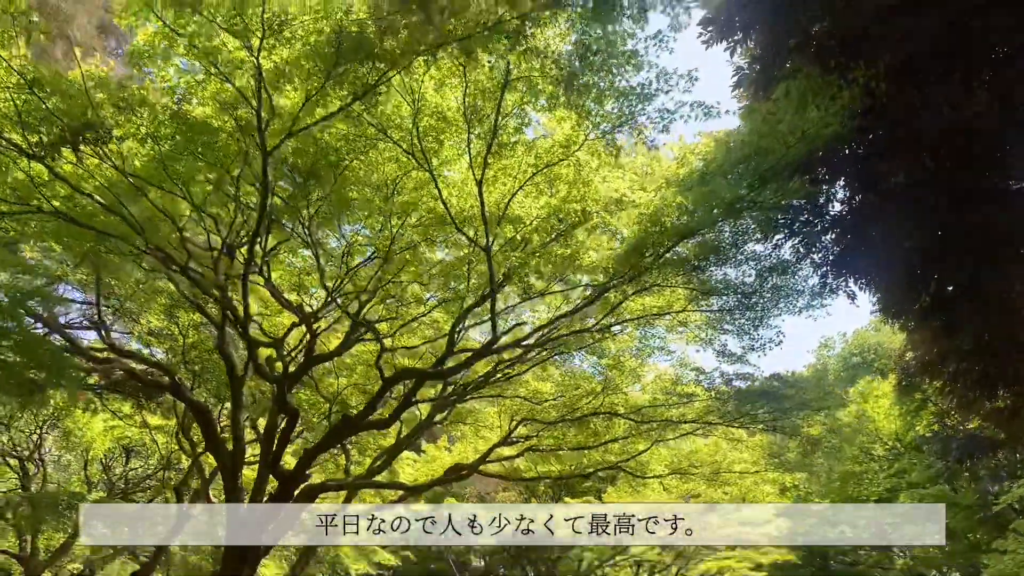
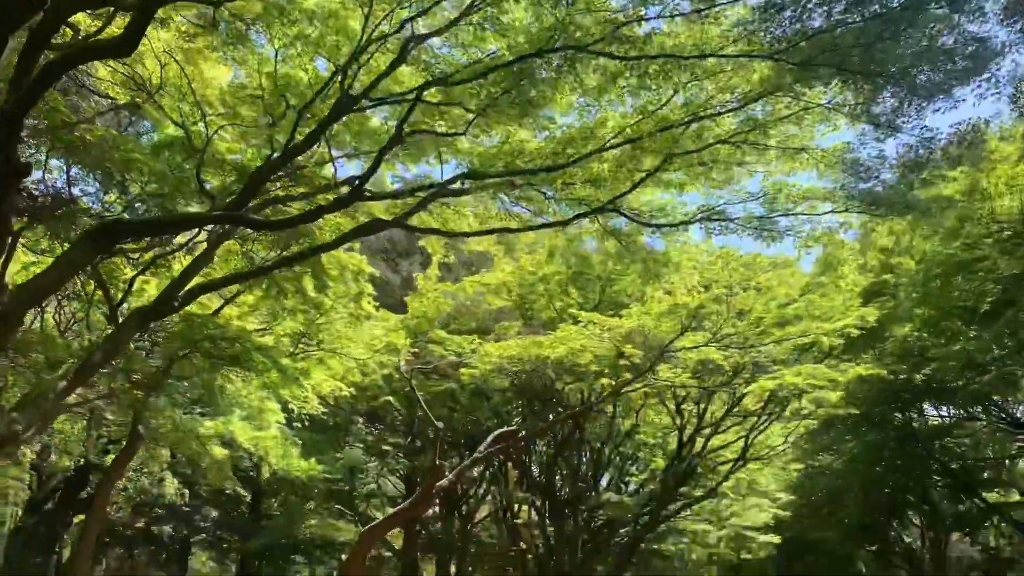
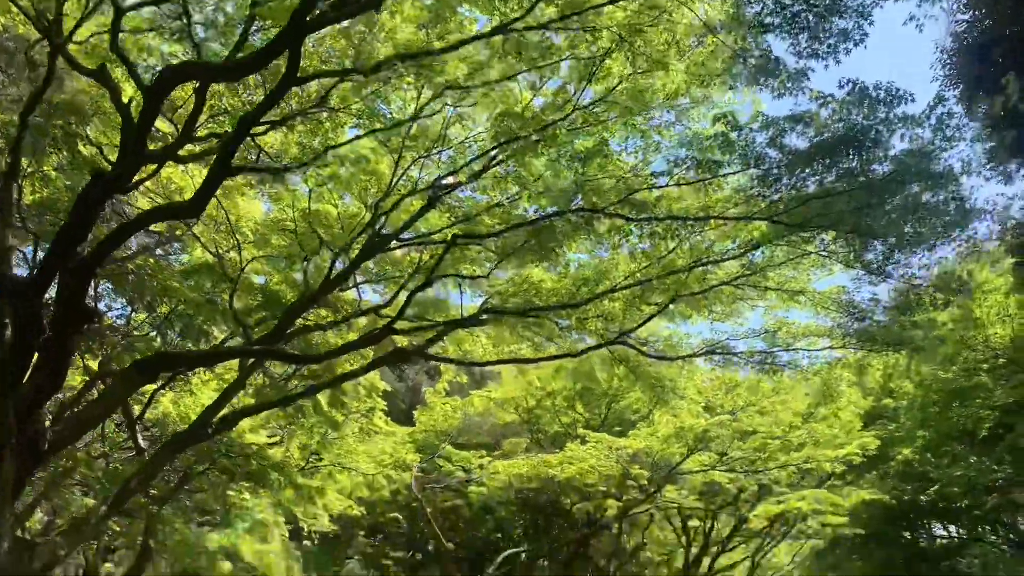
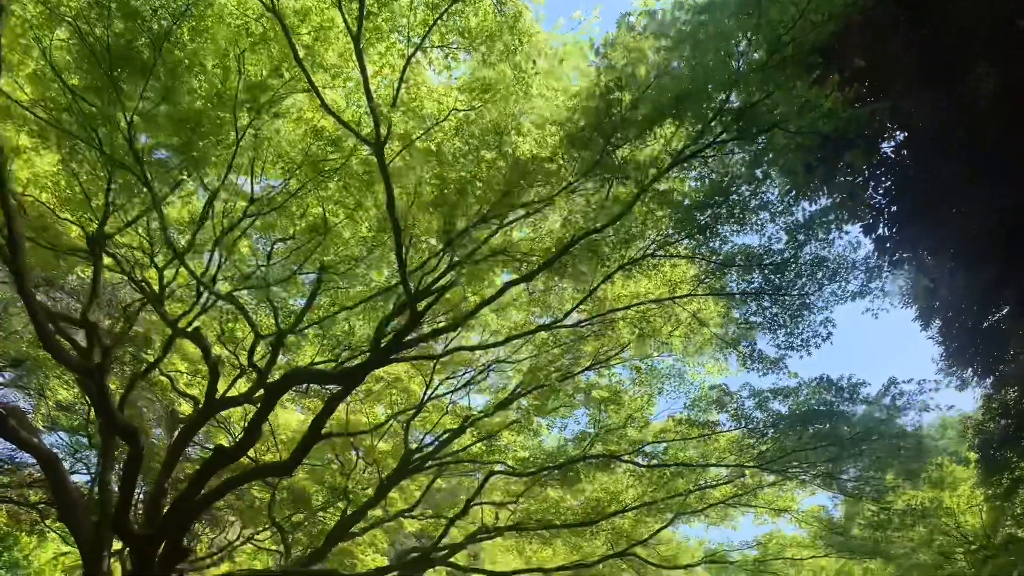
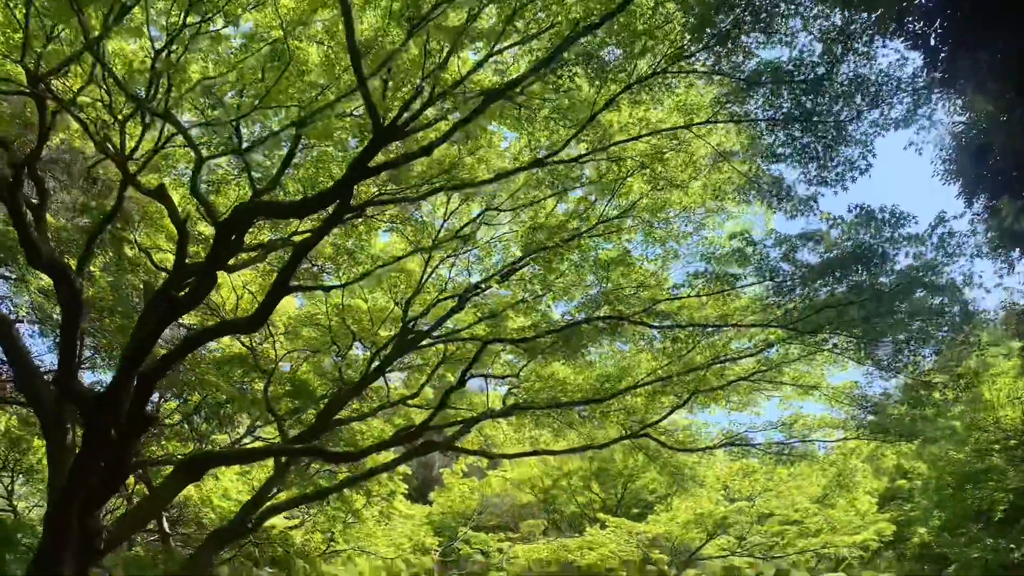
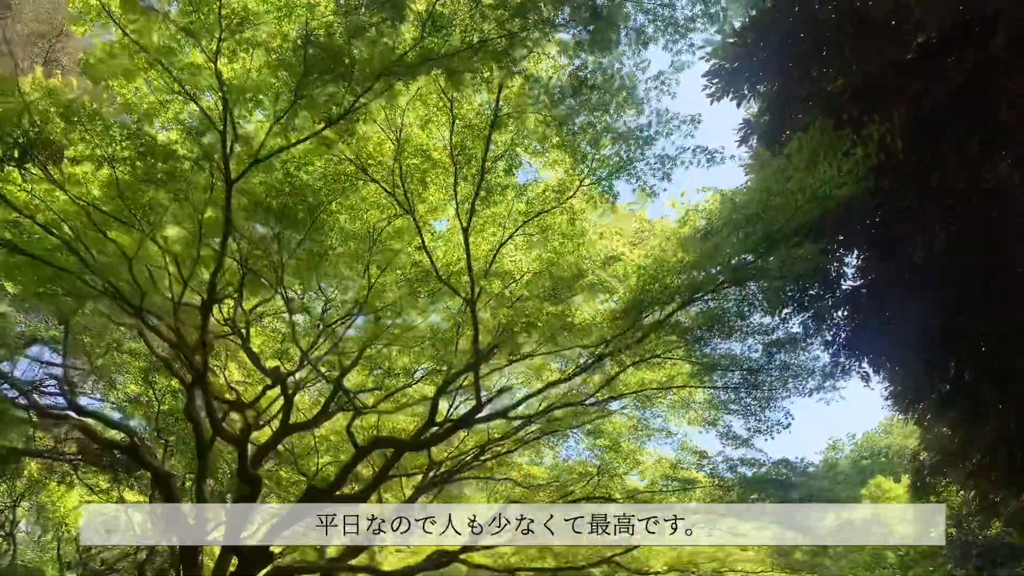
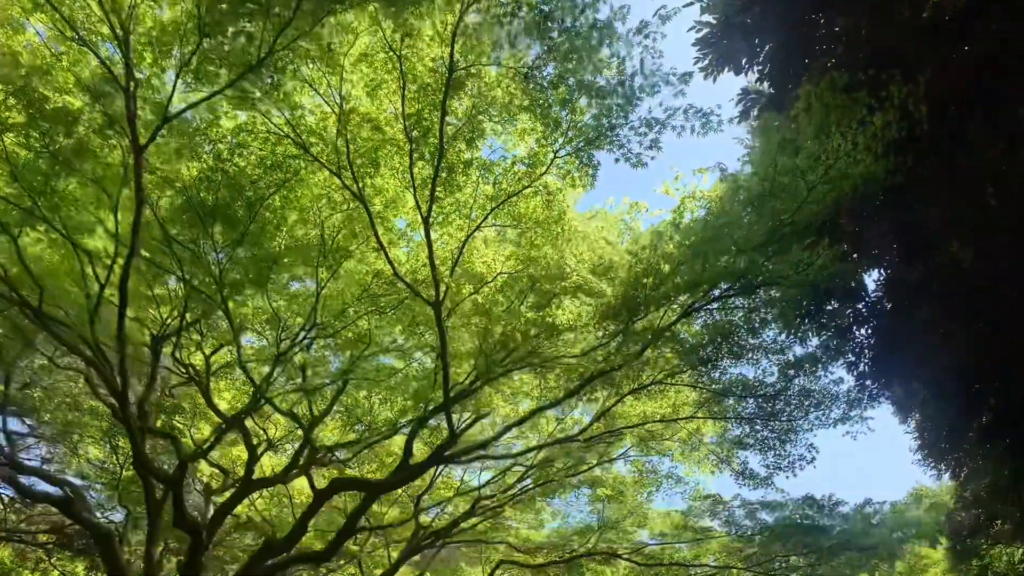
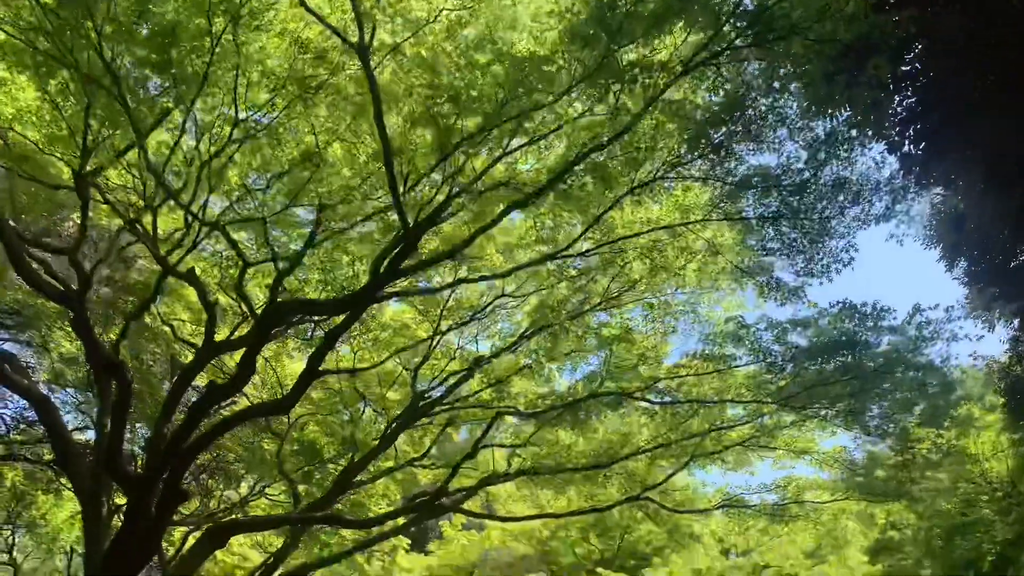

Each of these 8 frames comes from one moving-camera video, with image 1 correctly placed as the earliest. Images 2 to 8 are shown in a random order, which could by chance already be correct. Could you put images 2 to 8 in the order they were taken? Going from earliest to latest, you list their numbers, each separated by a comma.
6, 7, 4, 8, 5, 3, 2
